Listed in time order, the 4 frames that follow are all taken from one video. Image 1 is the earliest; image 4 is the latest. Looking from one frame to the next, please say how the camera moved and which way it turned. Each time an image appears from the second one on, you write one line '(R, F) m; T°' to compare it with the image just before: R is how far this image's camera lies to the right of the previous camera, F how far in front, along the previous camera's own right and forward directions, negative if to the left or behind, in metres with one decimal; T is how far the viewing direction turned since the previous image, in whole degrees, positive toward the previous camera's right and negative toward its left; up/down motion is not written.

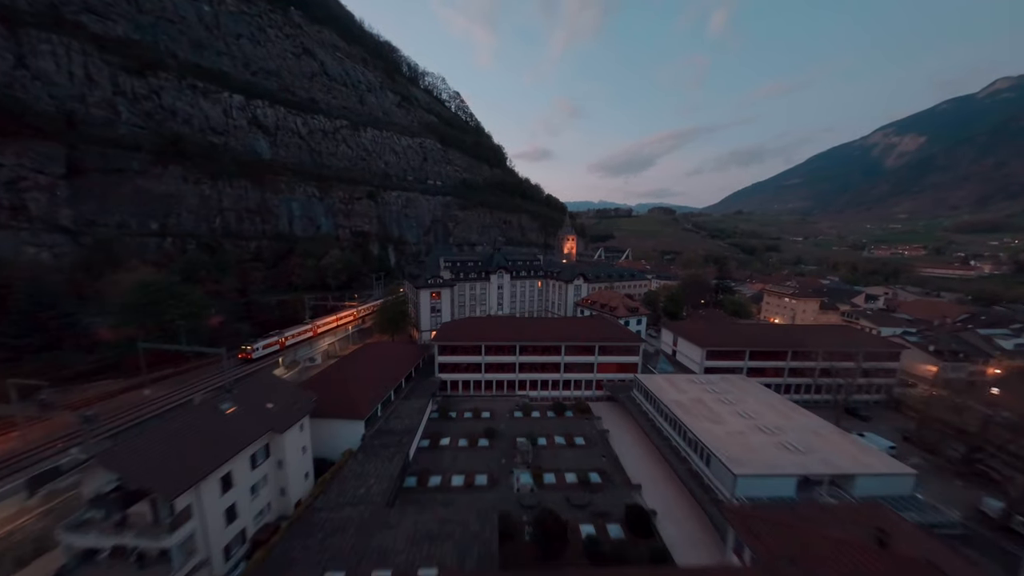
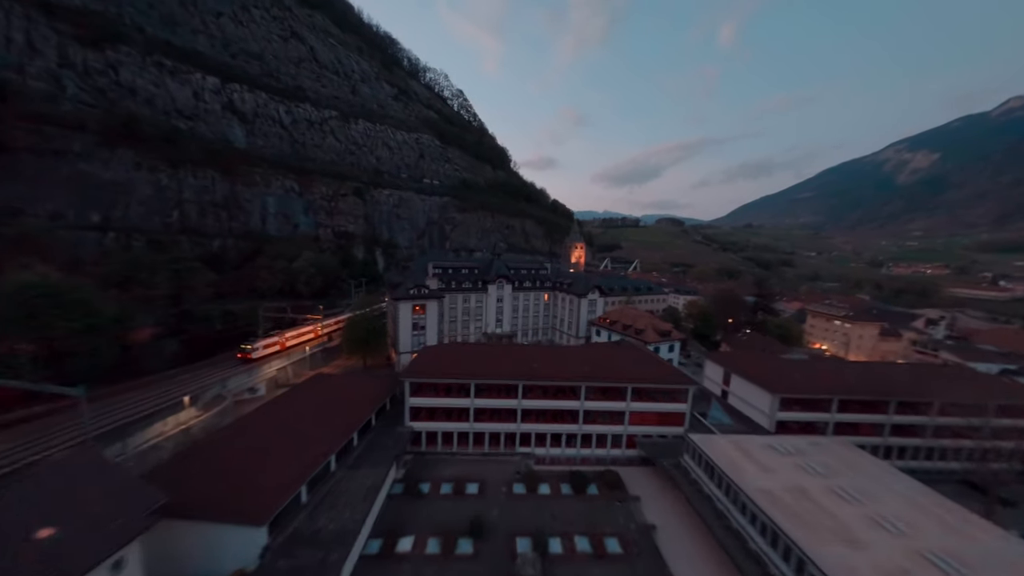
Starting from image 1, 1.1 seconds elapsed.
(-0.1, +10.1) m; 0°
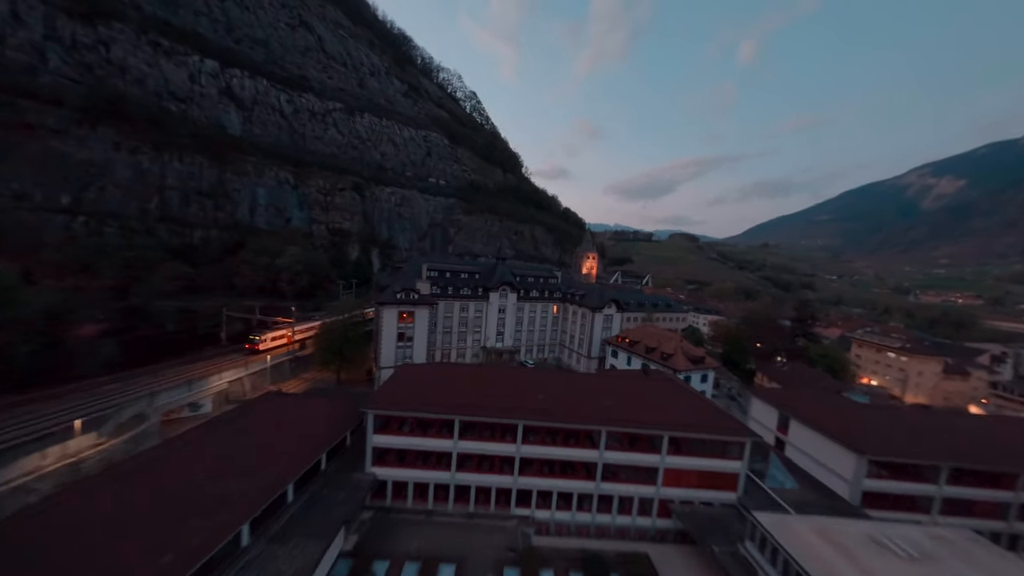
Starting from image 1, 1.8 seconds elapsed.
(+0.2, +6.4) m; -1°
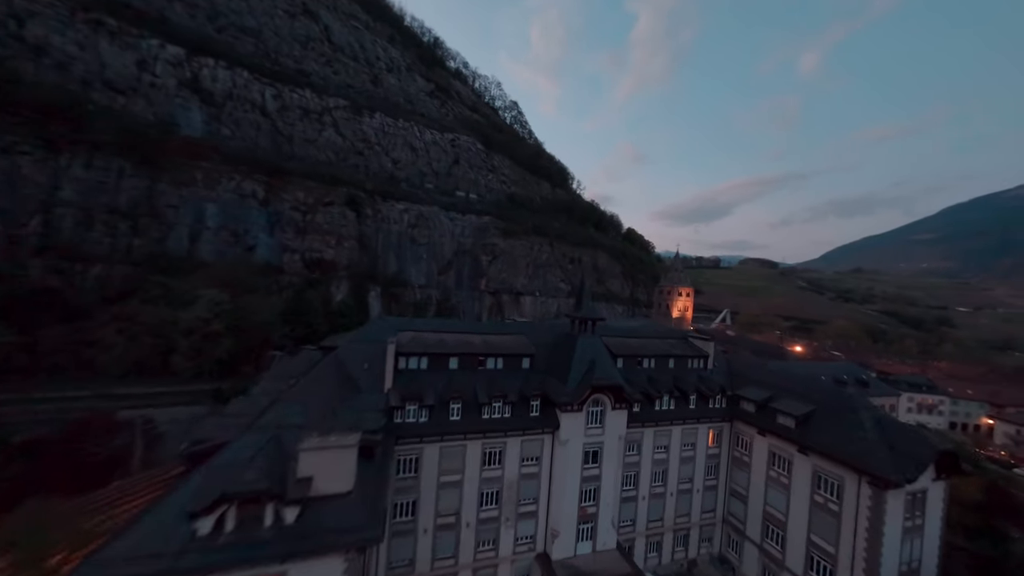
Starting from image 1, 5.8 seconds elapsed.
(-3.4, +27.2) m; -7°
